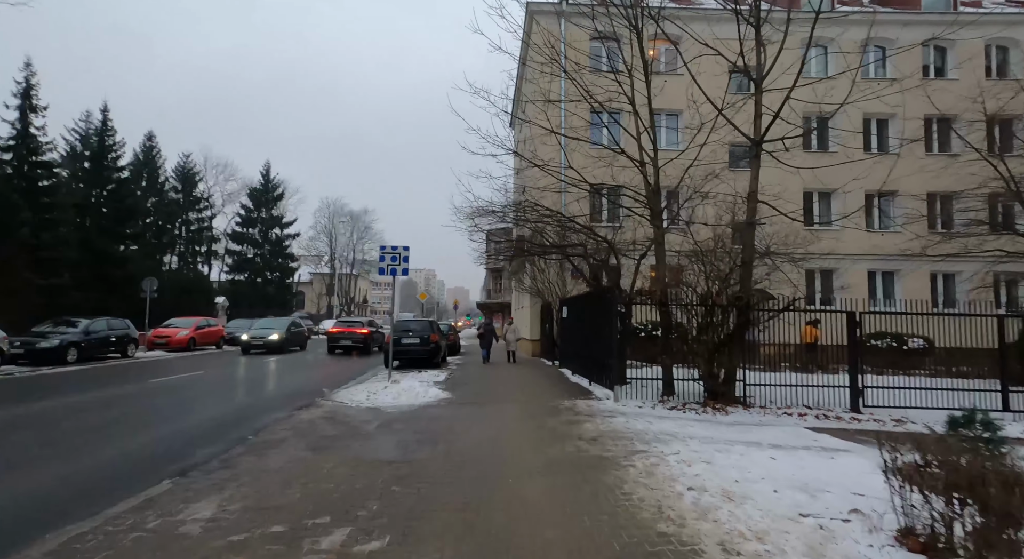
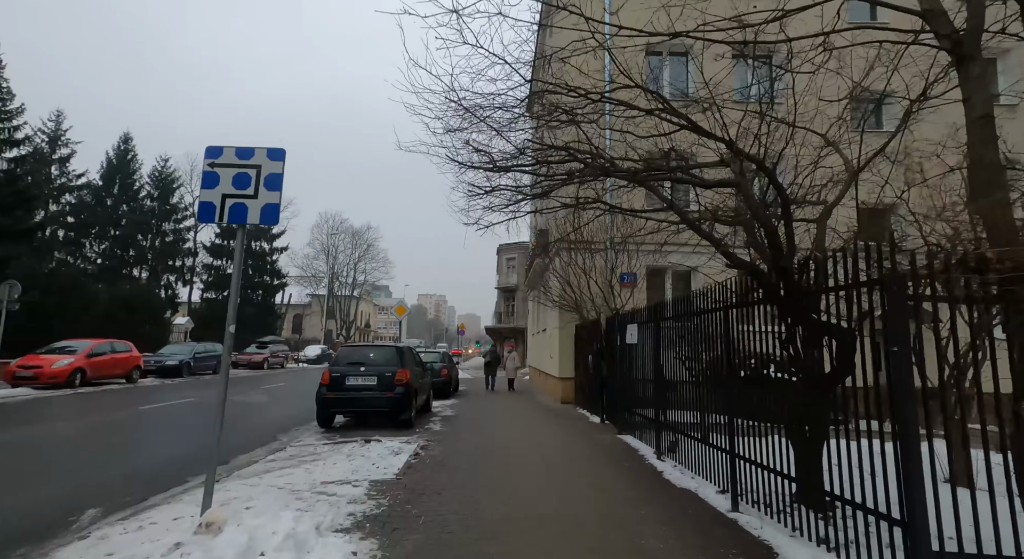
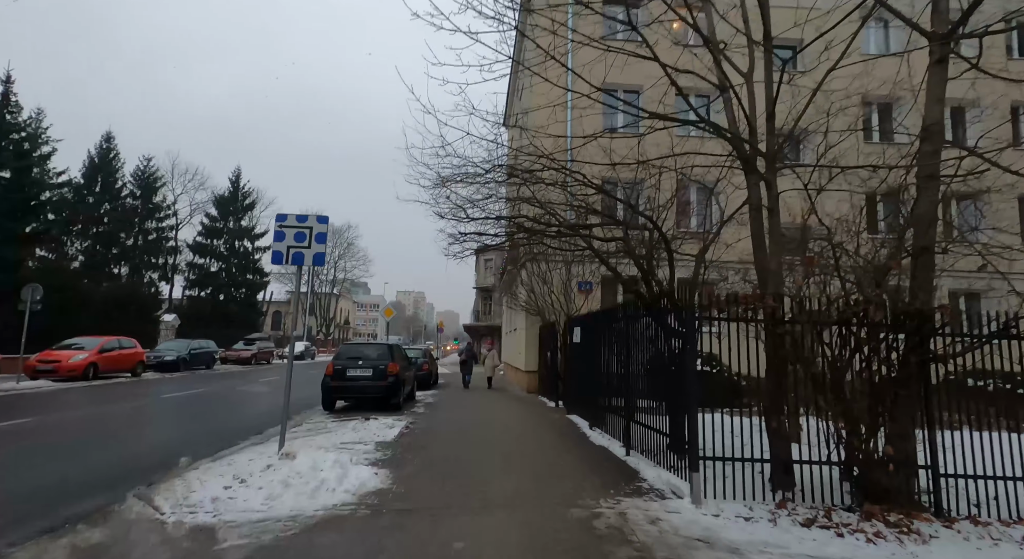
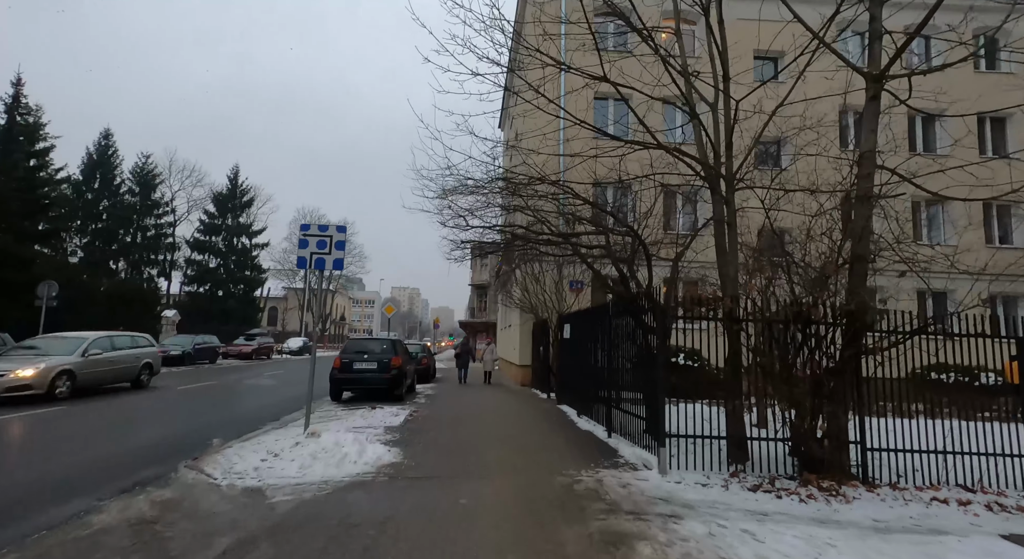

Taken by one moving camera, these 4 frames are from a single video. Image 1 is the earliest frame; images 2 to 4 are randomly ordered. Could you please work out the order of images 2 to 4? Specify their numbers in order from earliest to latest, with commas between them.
4, 3, 2
